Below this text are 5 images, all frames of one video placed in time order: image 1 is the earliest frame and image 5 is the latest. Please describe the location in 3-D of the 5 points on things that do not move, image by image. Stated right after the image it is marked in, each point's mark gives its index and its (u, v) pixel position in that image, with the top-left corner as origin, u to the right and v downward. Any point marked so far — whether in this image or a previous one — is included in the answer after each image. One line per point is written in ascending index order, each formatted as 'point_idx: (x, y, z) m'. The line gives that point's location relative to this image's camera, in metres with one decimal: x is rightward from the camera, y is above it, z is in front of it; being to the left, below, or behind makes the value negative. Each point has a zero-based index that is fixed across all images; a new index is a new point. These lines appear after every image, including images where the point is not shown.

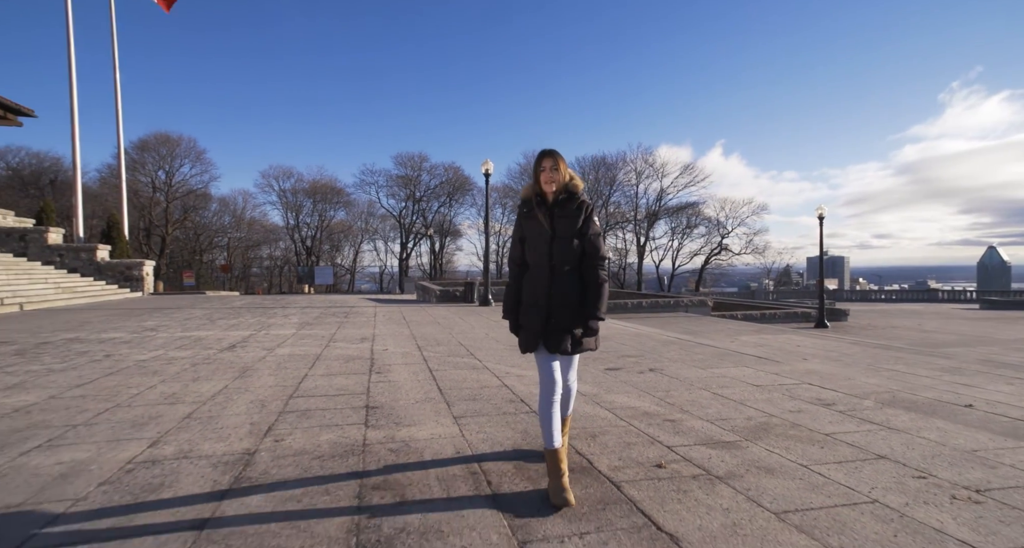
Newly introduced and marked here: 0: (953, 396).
0: (+4.9, -1.3, +5.5) m
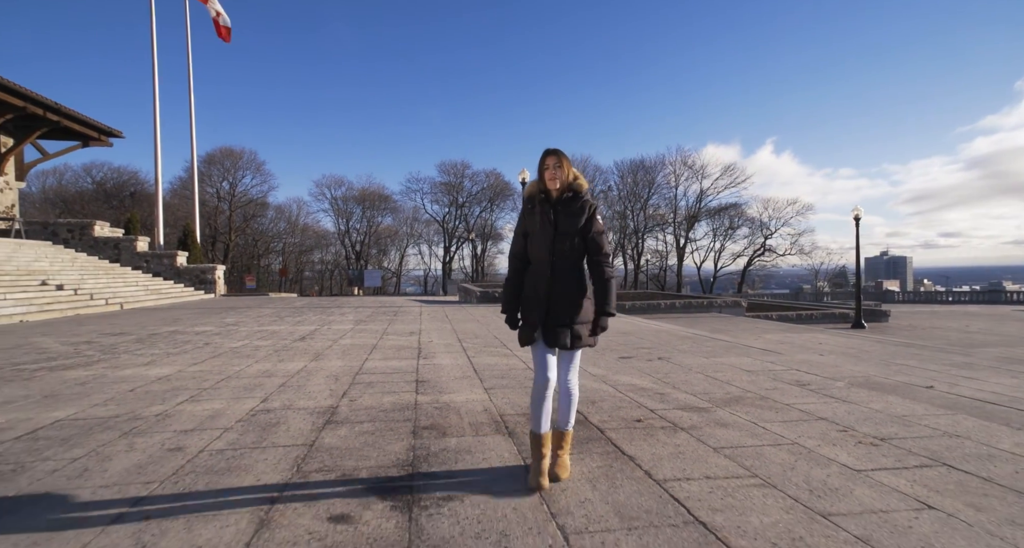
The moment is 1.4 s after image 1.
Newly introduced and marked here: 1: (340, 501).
0: (+5.2, -1.3, +6.1) m
1: (-0.9, -1.2, +2.7) m
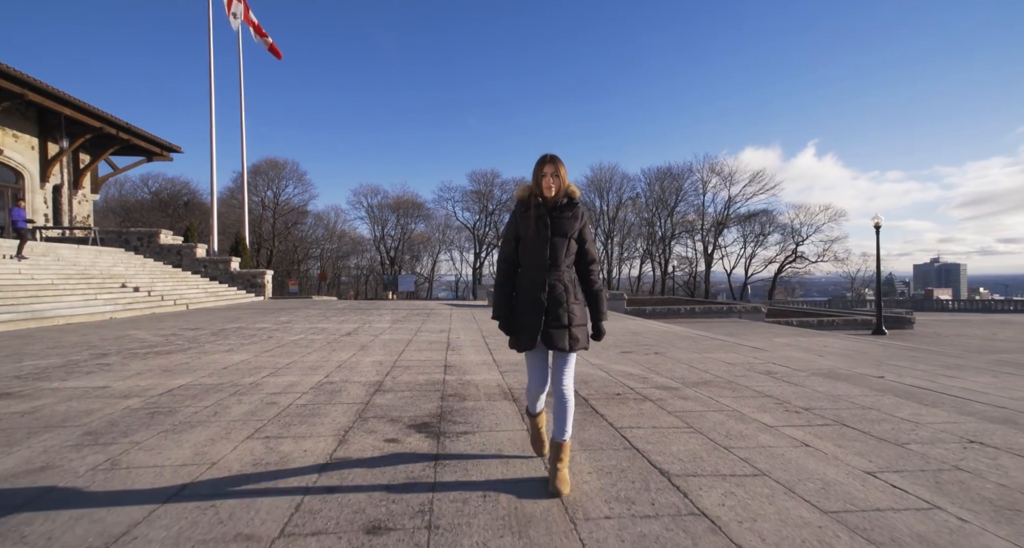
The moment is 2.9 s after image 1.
0: (+5.3, -1.4, +7.0) m
1: (-0.9, -1.2, +3.9) m
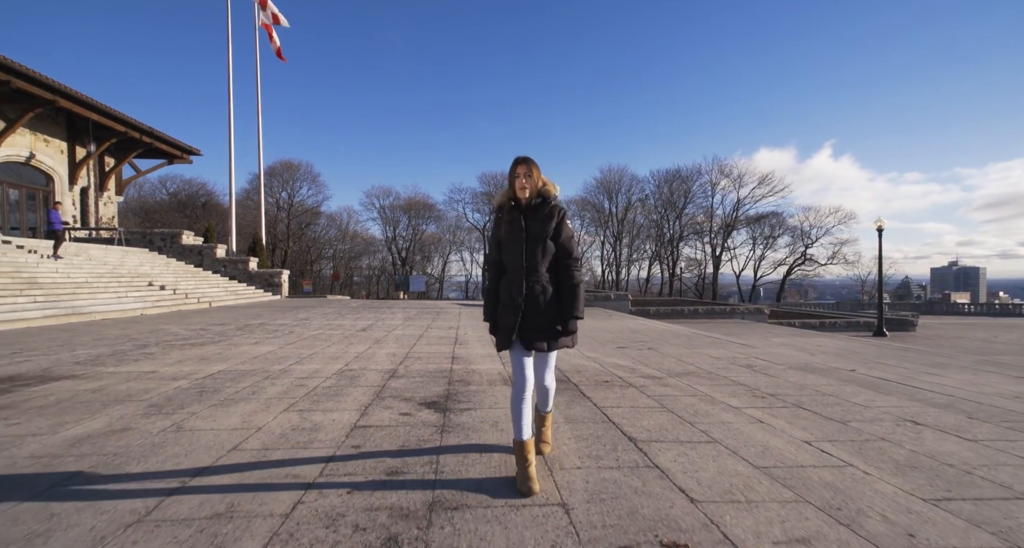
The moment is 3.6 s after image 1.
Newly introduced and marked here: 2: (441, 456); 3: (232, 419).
0: (+5.4, -1.4, +7.5) m
1: (-1.0, -1.2, +4.5) m
2: (-0.5, -1.2, +3.3) m
3: (-2.3, -1.2, +4.0) m
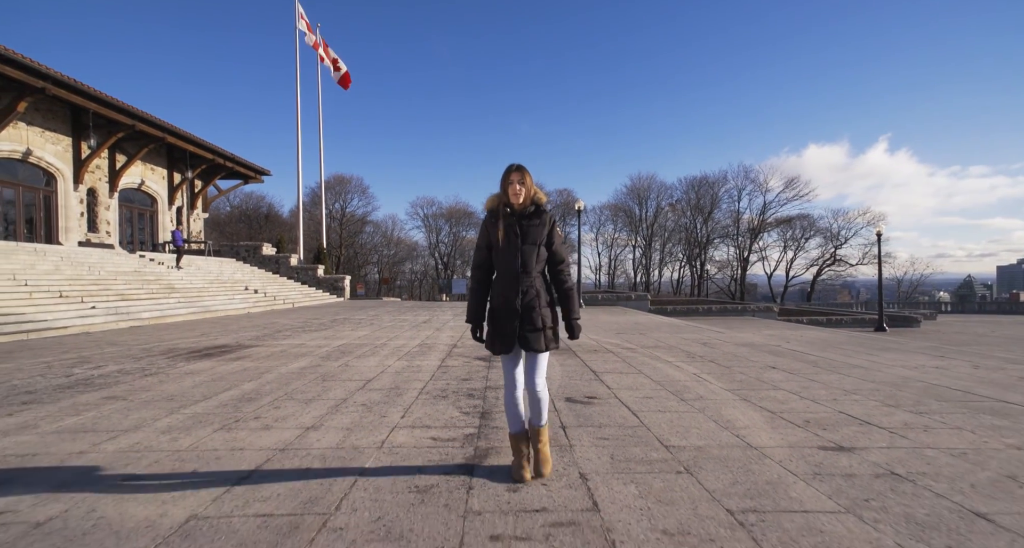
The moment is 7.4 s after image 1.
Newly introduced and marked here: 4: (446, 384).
0: (+5.8, -1.5, +10.0) m
1: (-0.7, -1.3, +7.6) m
2: (-0.3, -1.3, +6.3) m
3: (-2.0, -1.3, +7.1) m
4: (-0.8, -1.3, +5.7) m
